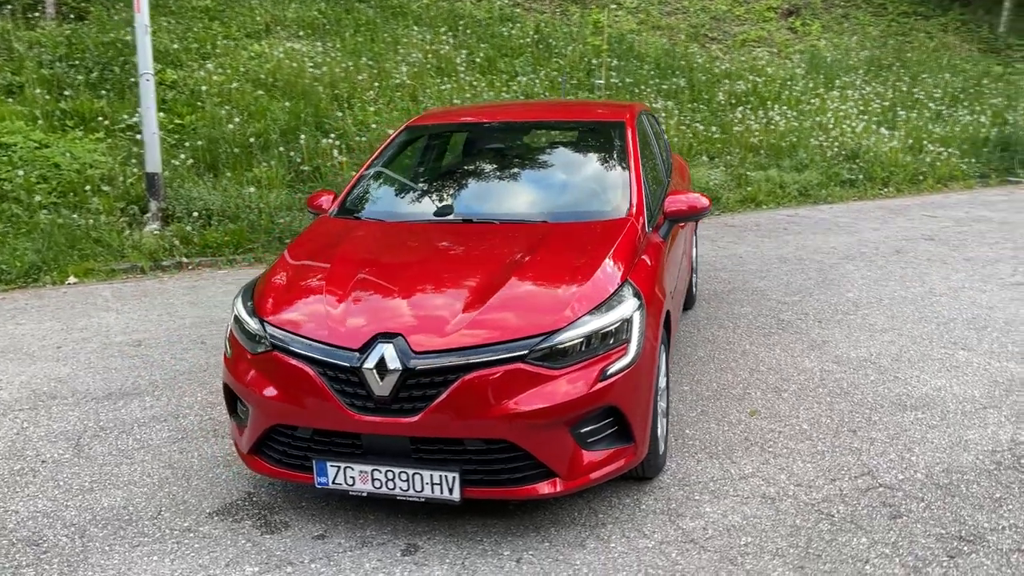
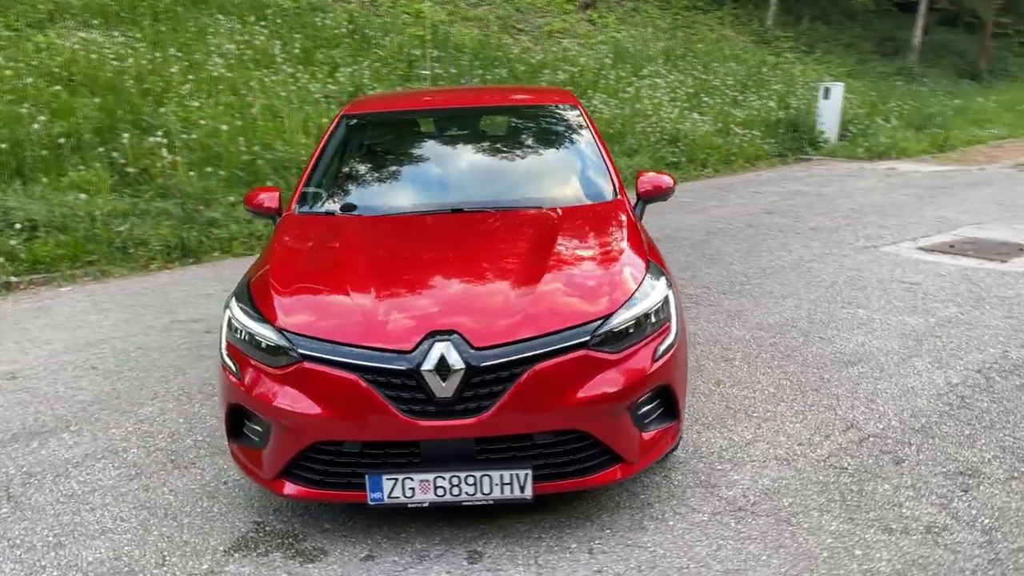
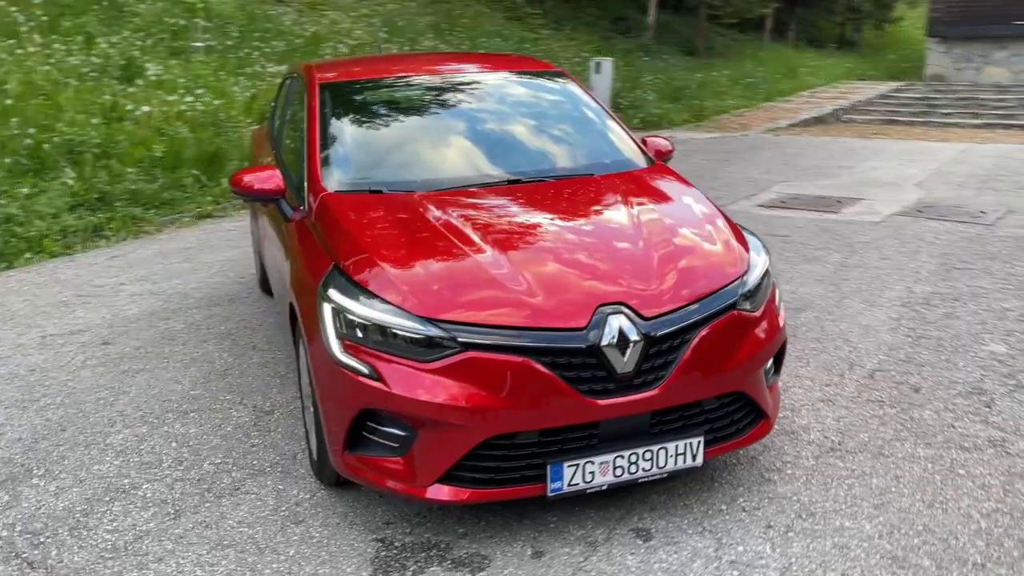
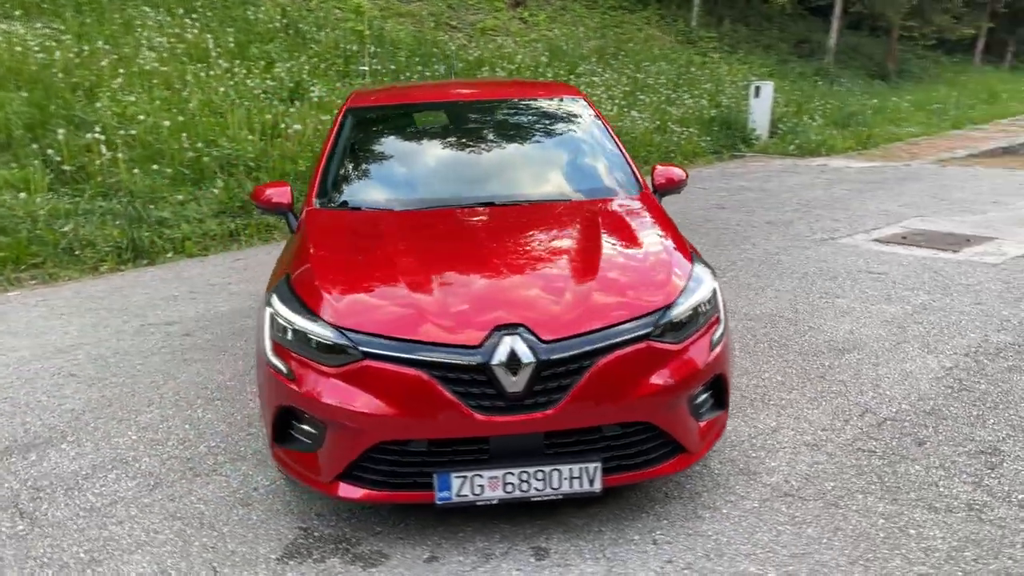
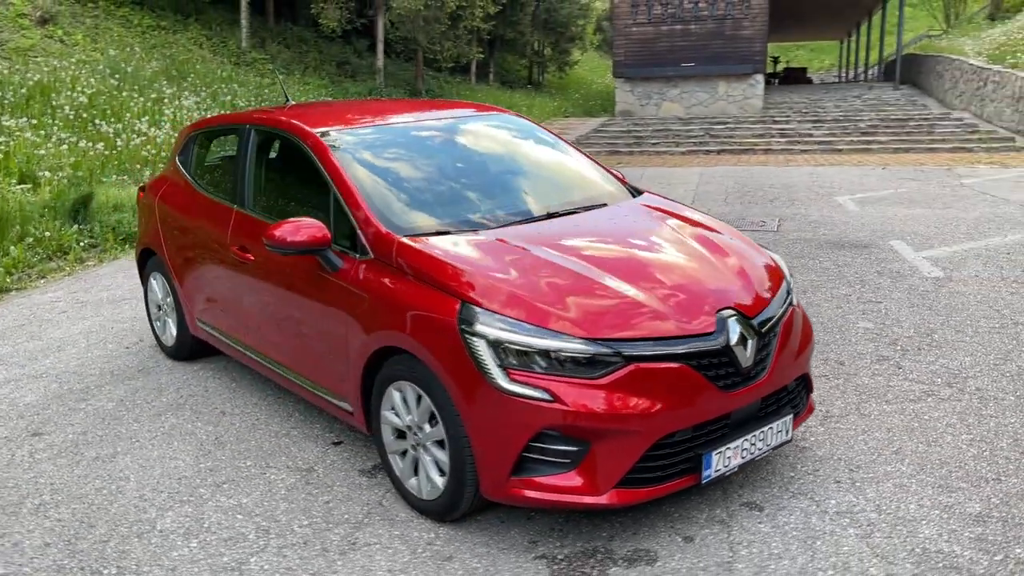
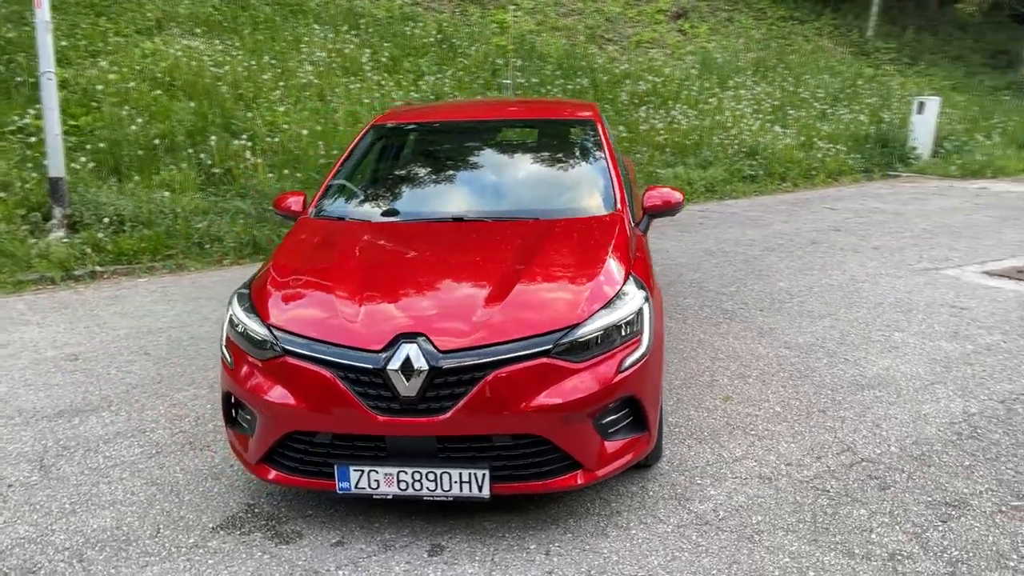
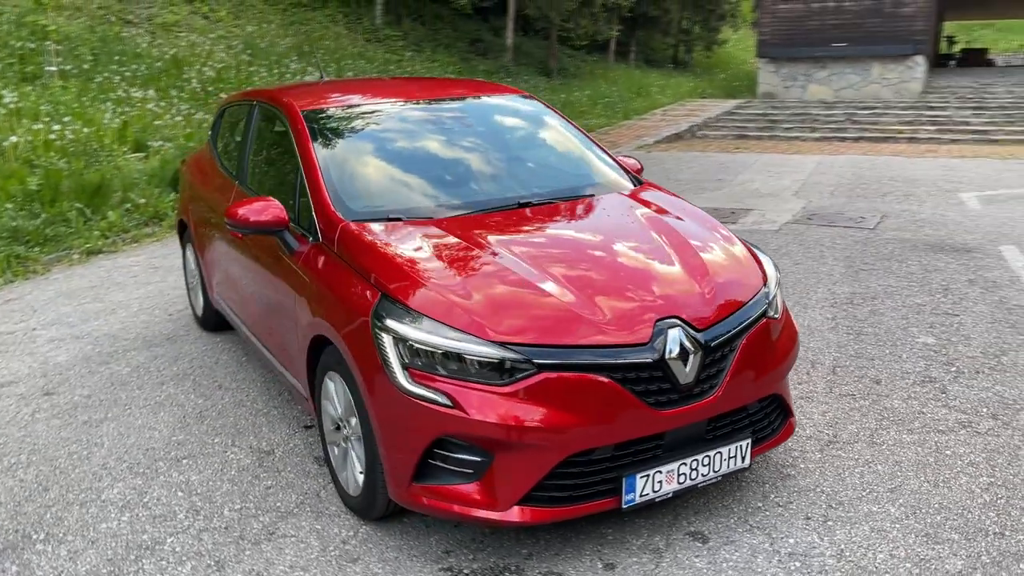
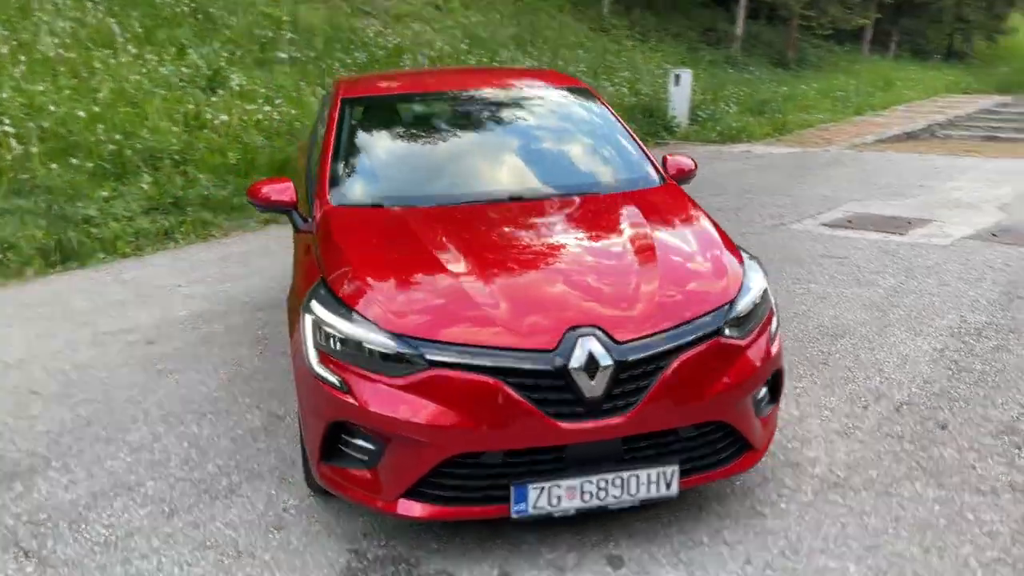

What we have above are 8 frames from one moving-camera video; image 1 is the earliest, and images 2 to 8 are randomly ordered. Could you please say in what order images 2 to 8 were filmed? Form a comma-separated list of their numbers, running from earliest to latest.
6, 2, 4, 8, 3, 7, 5
